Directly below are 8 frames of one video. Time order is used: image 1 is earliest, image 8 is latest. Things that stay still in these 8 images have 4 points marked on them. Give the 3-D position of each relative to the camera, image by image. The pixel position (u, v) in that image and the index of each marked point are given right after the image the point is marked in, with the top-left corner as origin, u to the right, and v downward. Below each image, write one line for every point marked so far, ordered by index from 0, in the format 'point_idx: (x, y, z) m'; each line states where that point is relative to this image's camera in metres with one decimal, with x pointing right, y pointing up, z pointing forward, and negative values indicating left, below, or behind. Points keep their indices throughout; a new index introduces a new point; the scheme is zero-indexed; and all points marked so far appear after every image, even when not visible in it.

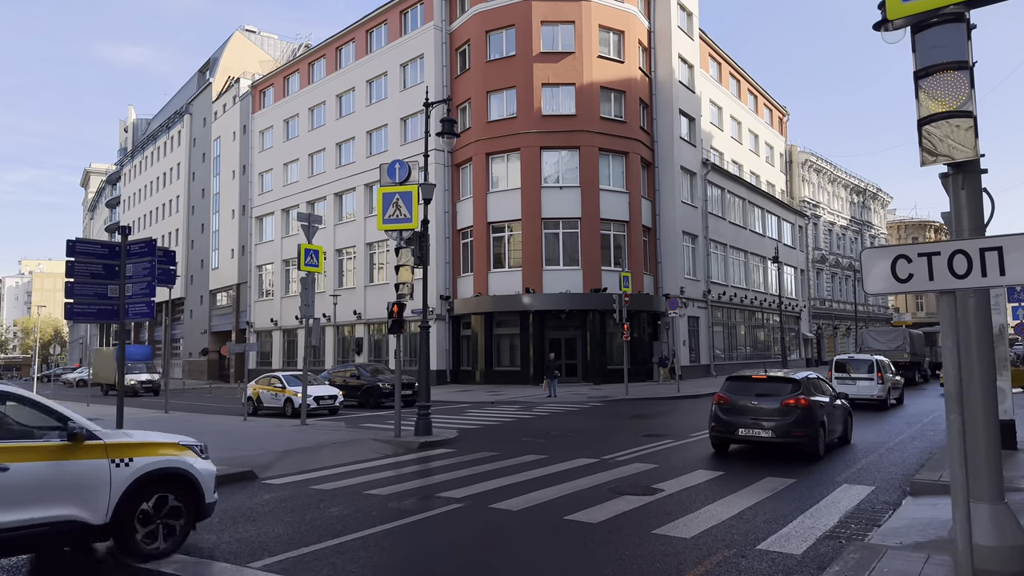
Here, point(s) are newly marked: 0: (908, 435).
0: (+7.9, -2.9, +14.1) m
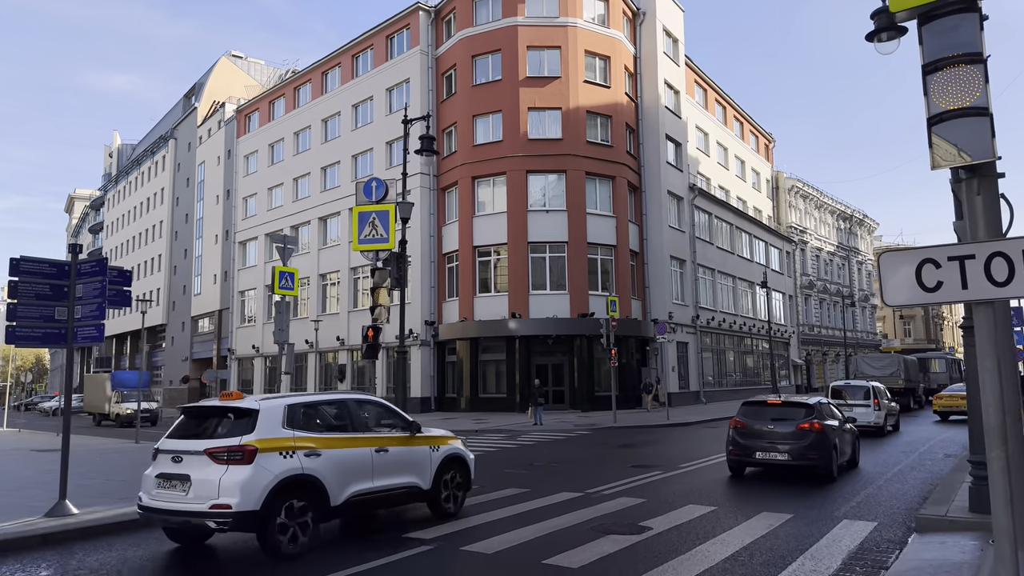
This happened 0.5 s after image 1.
0: (+7.6, -3.4, +13.5) m
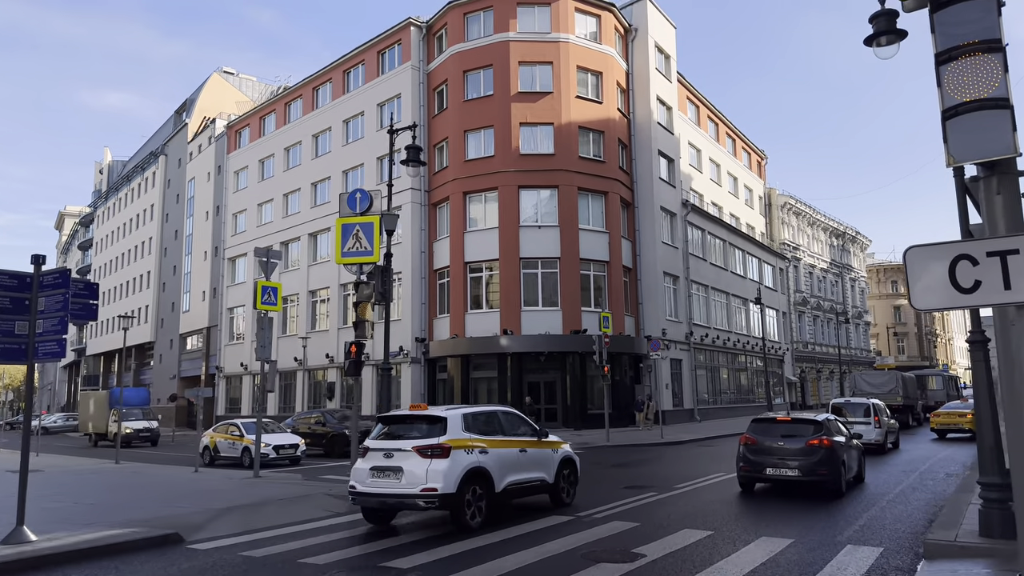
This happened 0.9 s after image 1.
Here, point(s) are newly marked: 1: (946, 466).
0: (+7.4, -3.6, +13.1) m
1: (+9.8, -4.0, +16.0) m
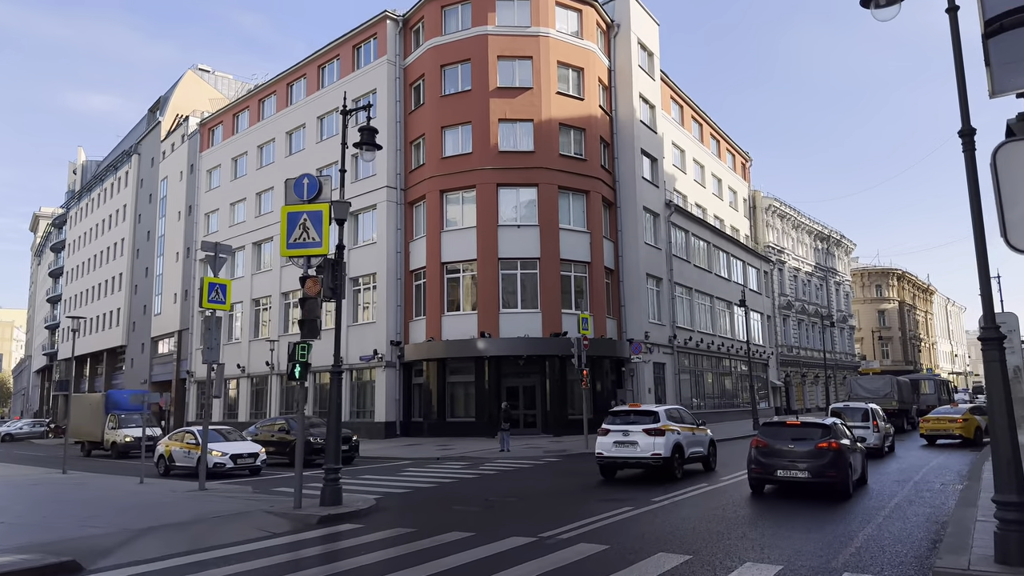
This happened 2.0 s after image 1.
0: (+6.7, -3.6, +12.1) m
1: (+9.1, -4.0, +15.0) m
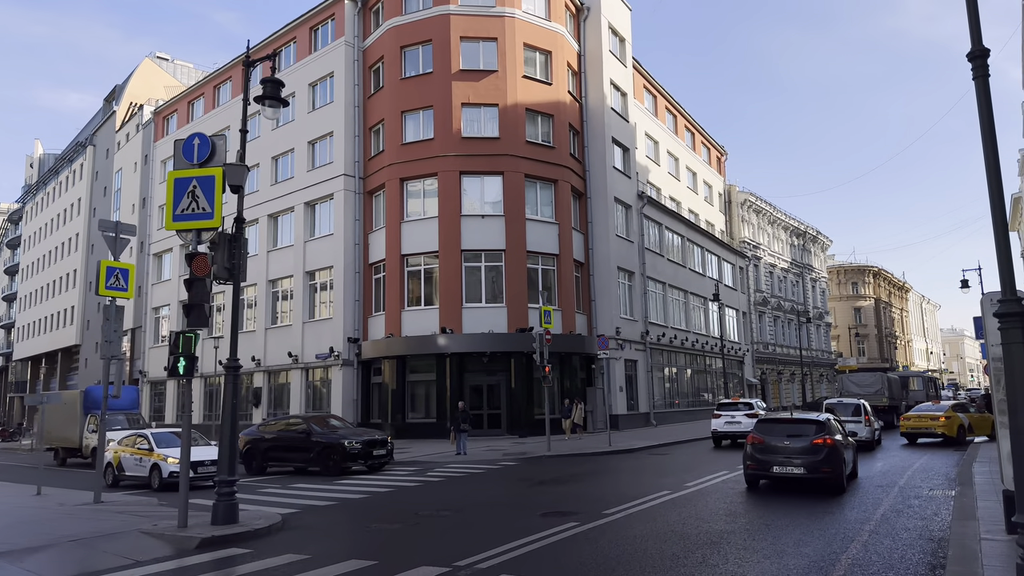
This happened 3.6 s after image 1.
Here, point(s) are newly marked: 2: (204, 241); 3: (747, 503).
0: (+5.7, -3.3, +10.7) m
1: (+8.0, -3.7, +13.7) m
2: (-4.3, +0.7, +9.9) m
3: (+3.7, -3.4, +11.1) m
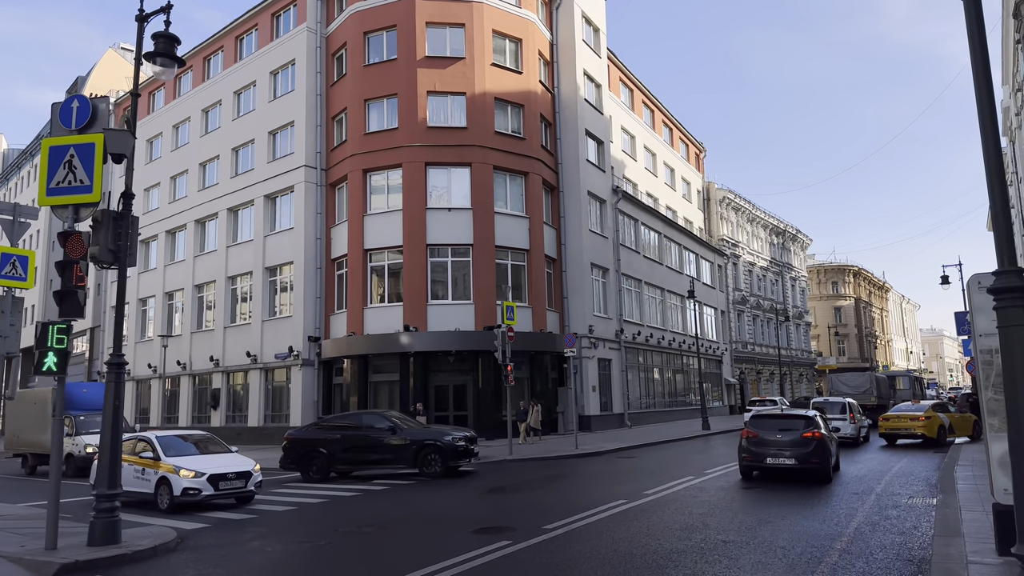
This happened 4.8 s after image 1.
0: (+4.8, -3.1, +9.6) m
1: (+7.1, -3.5, +12.6) m
2: (-5.2, +0.9, +8.6) m
3: (+2.7, -3.2, +10.0) m
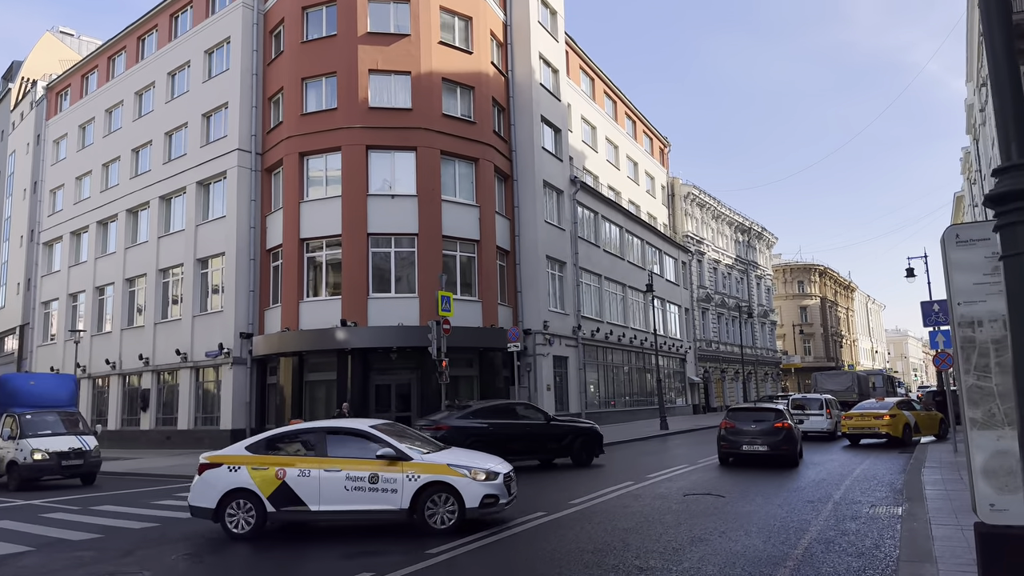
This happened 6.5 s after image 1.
0: (+3.5, -2.8, +8.0) m
1: (+5.6, -3.2, +11.1) m
2: (-6.4, +1.2, +6.7) m
3: (+1.4, -2.9, +8.4) m
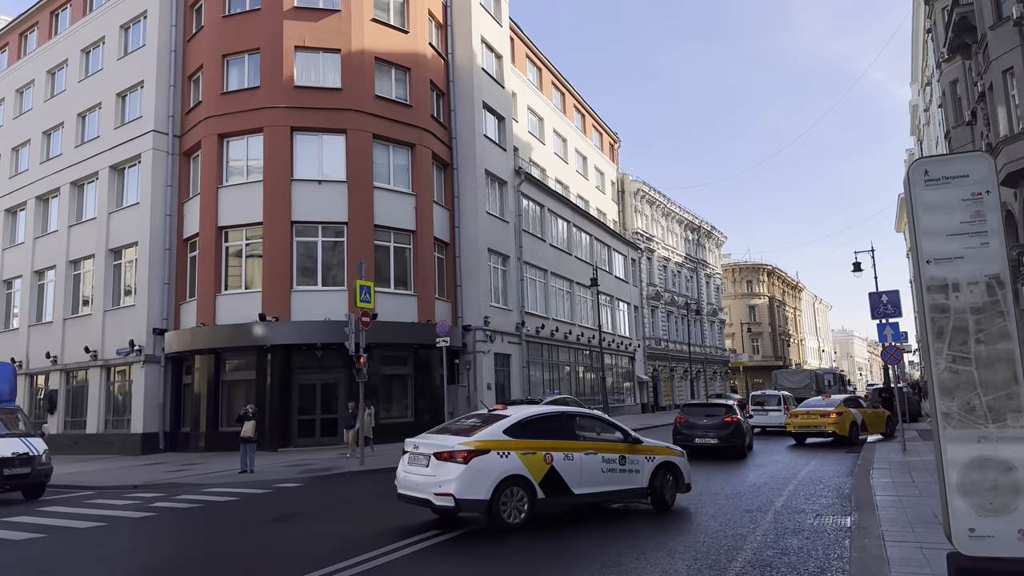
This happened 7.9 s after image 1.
0: (+2.3, -2.5, +6.7) m
1: (+4.3, -2.9, +10.0) m
2: (-7.5, +1.5, +4.8) m
3: (+0.2, -2.6, +7.0) m
